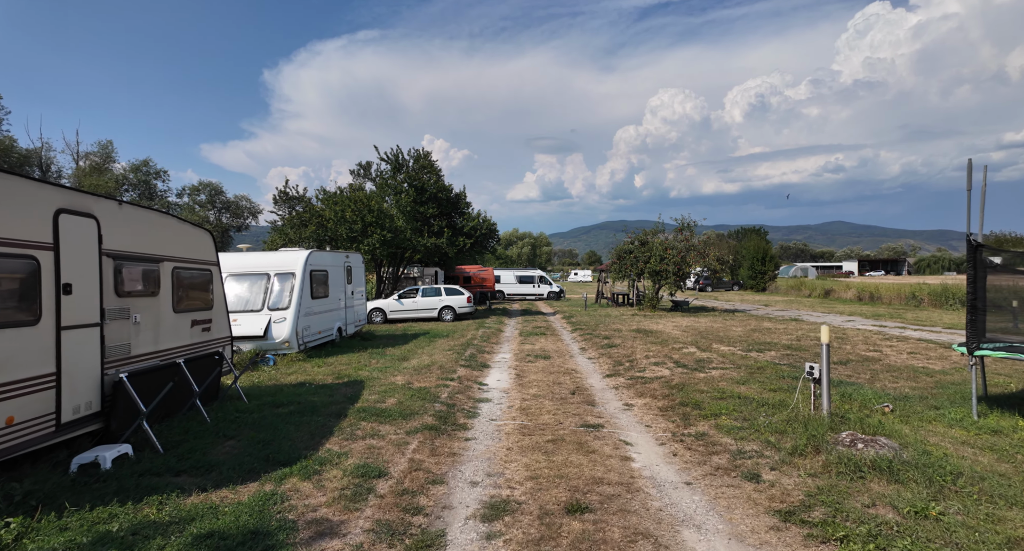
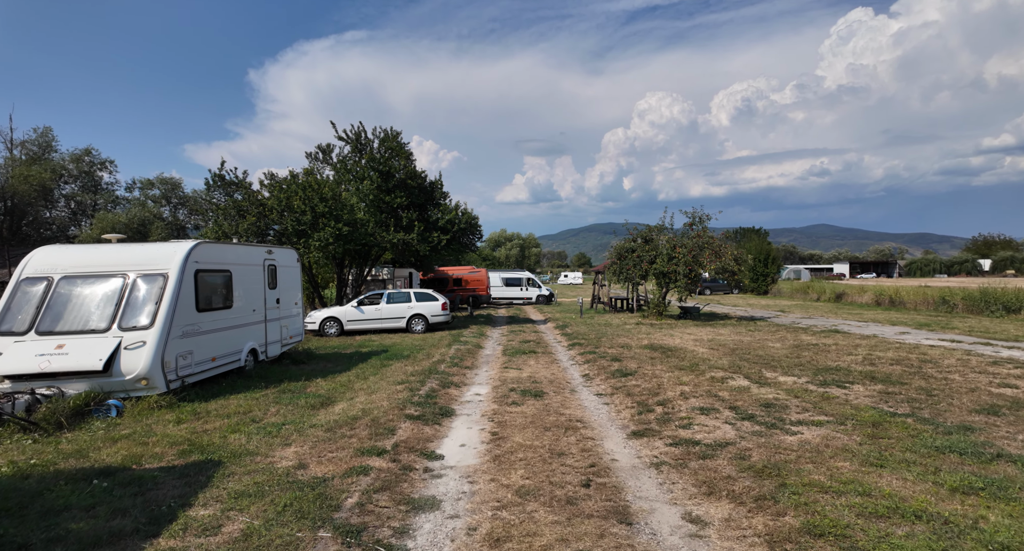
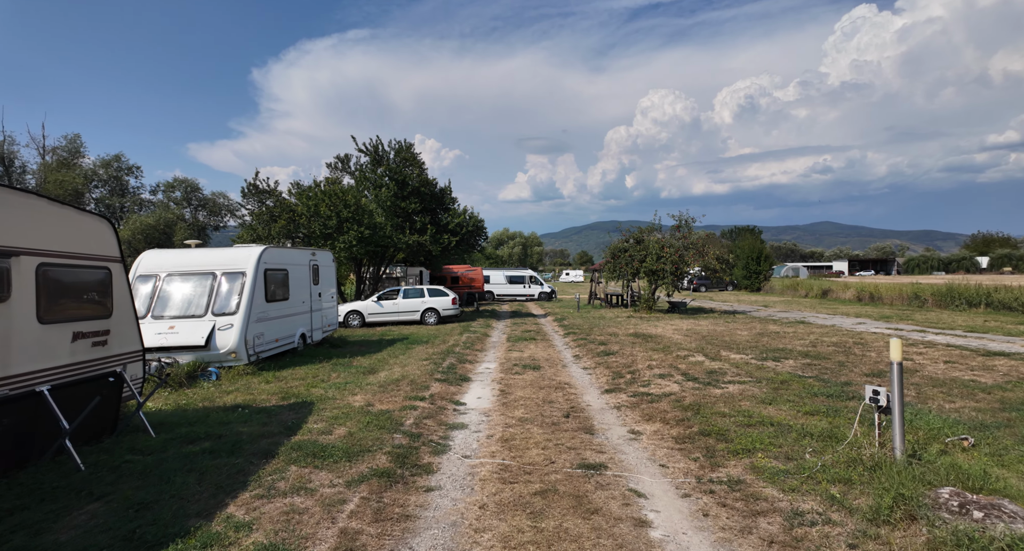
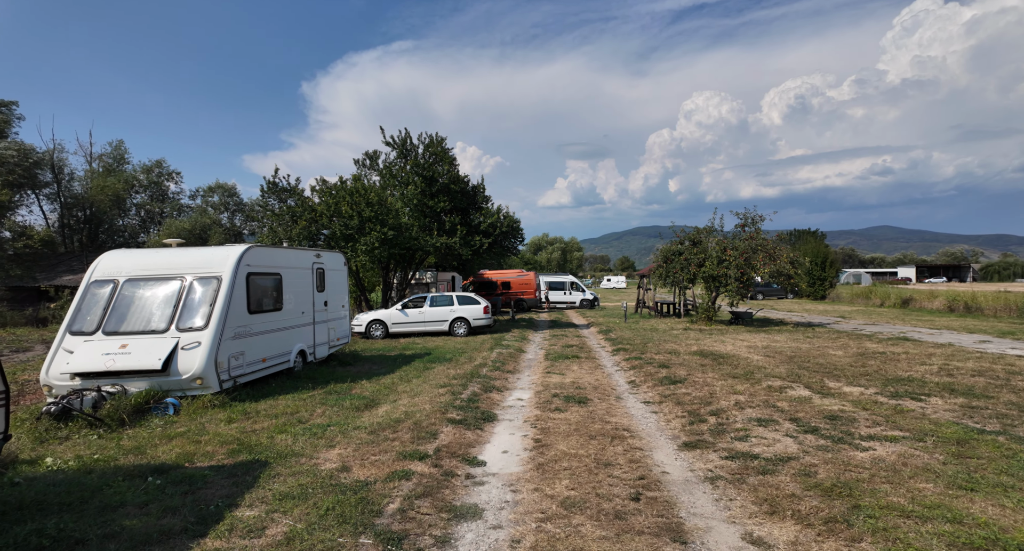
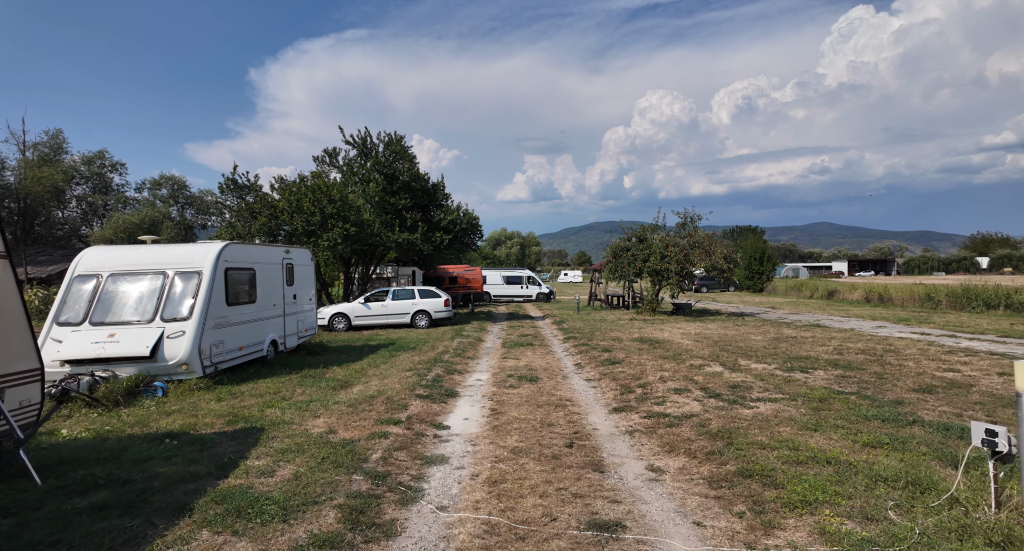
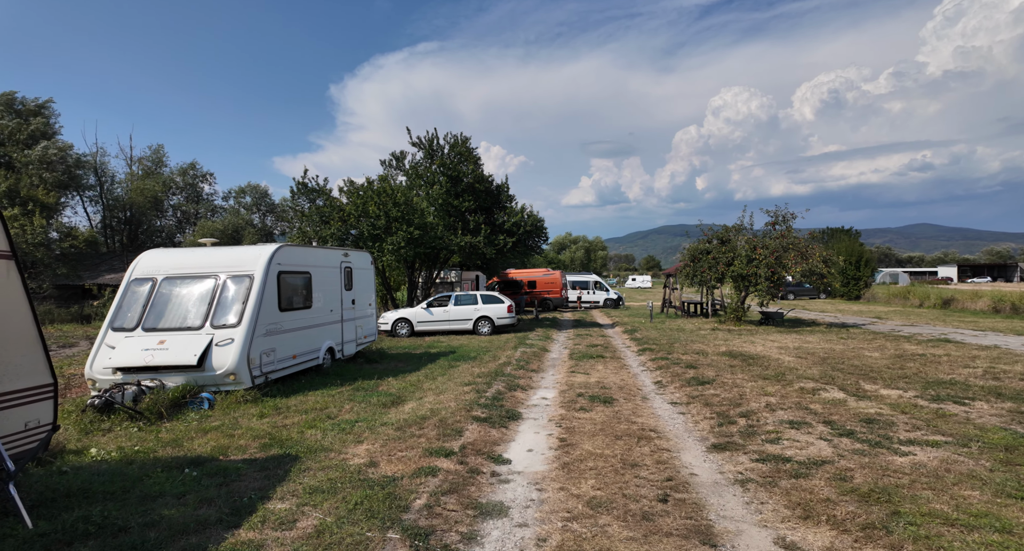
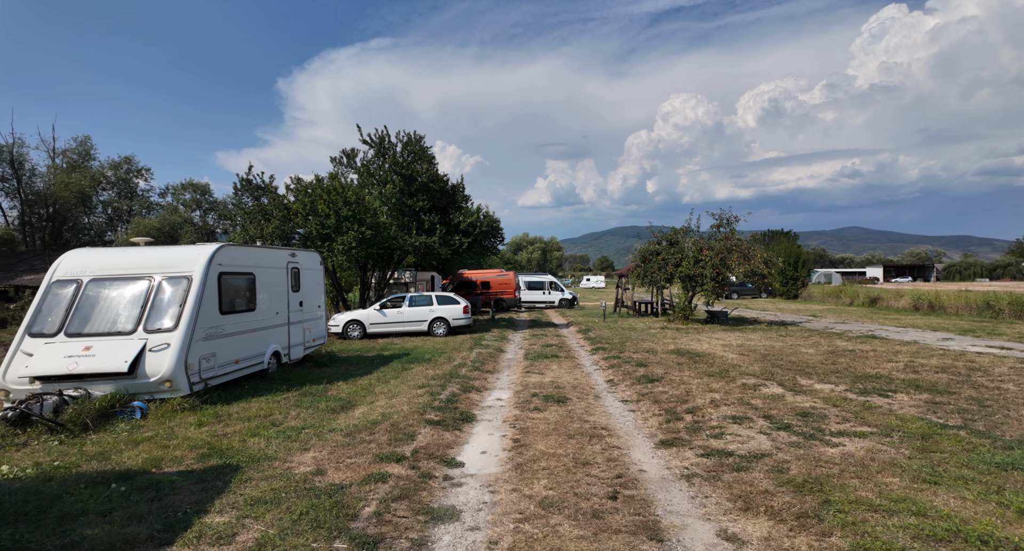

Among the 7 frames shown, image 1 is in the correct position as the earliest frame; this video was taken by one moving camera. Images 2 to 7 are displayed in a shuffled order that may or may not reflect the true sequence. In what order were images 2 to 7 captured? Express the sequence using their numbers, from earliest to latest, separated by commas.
3, 5, 2, 7, 4, 6
